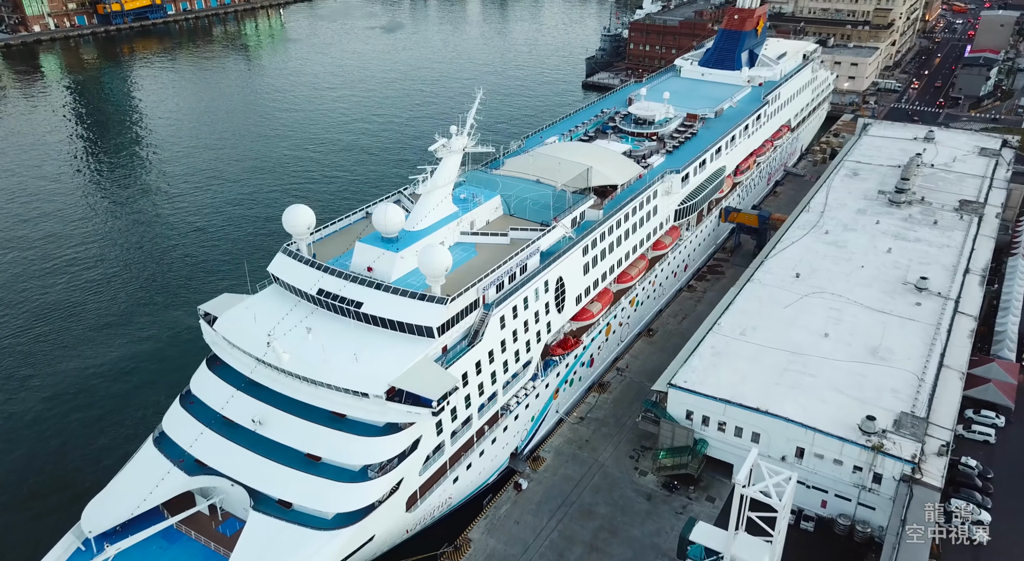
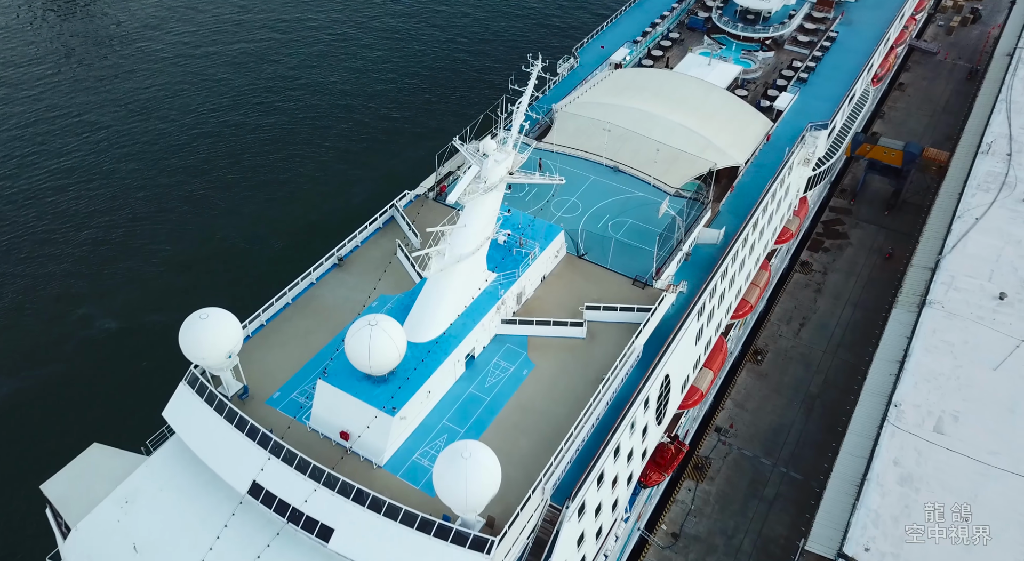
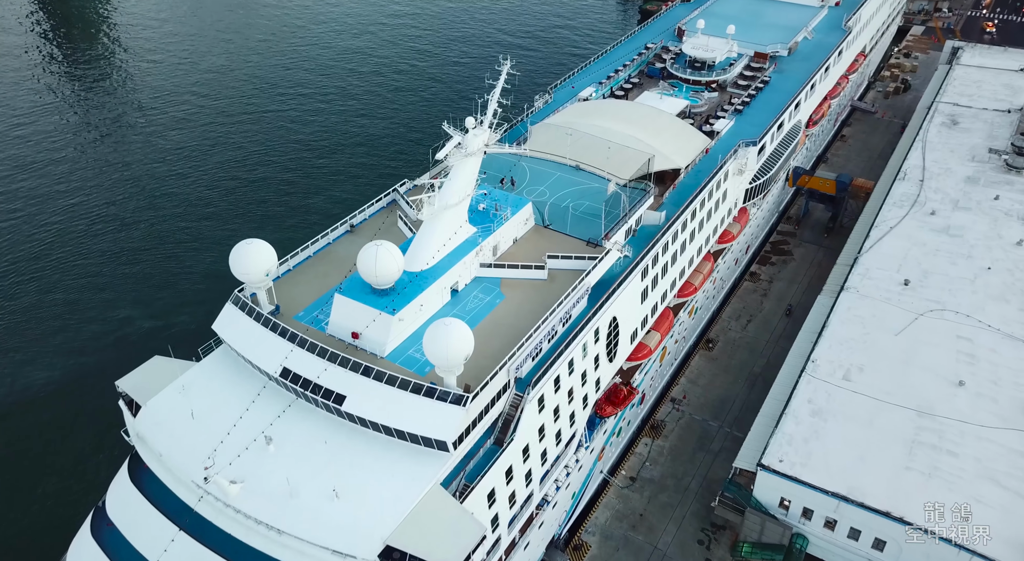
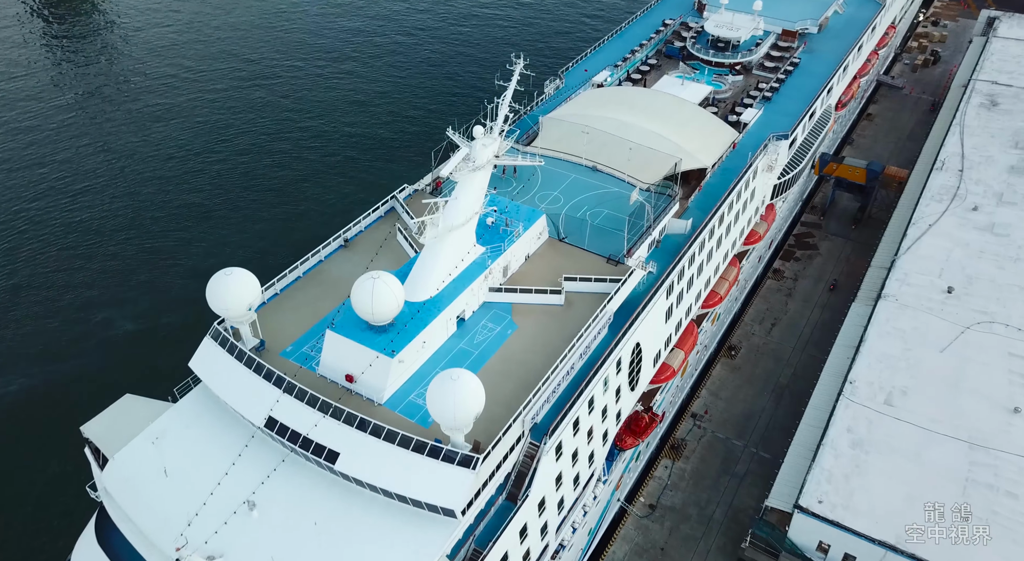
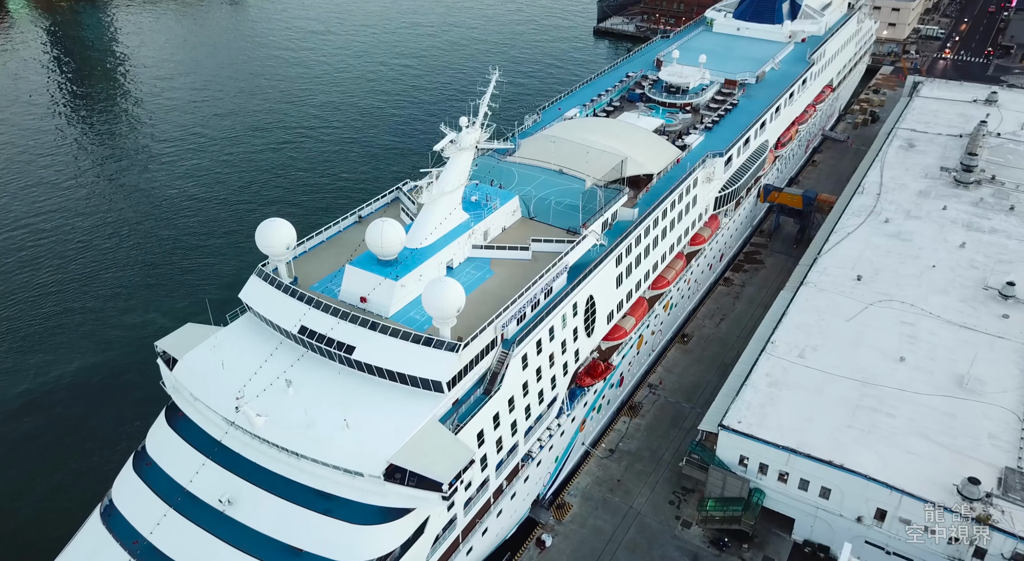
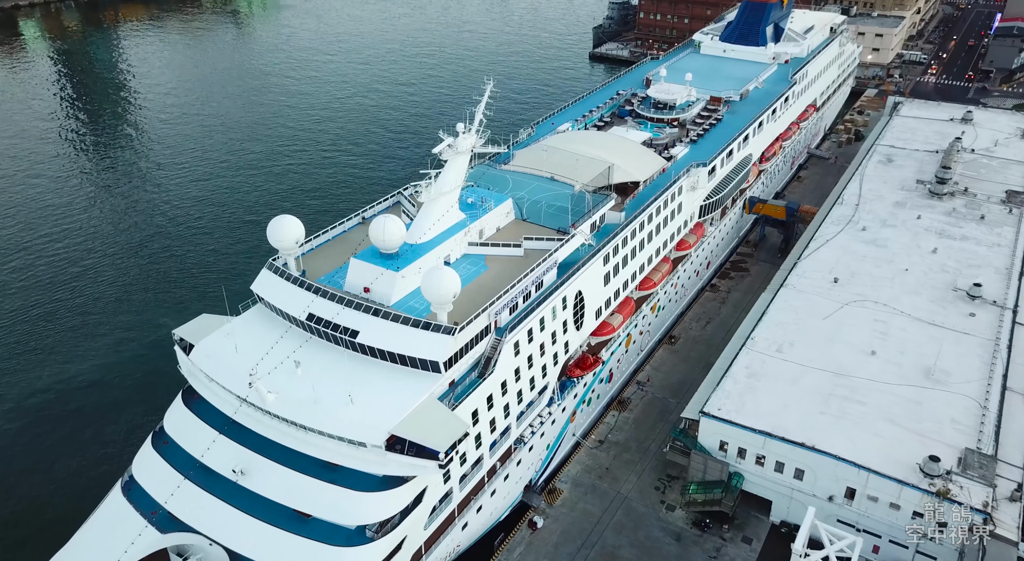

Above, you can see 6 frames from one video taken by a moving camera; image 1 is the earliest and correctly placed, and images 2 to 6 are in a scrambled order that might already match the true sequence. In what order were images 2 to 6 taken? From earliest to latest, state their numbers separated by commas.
6, 5, 3, 4, 2
